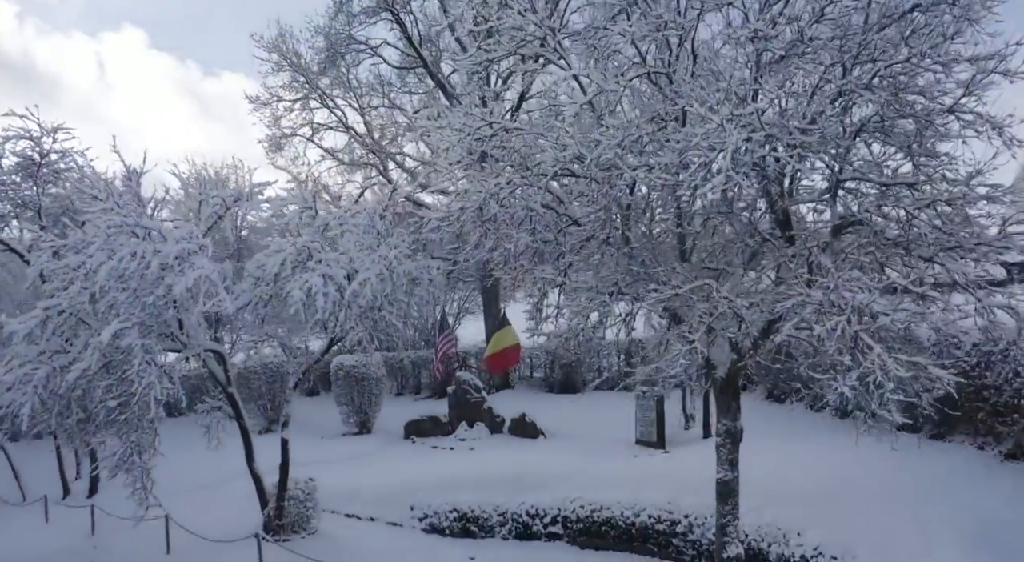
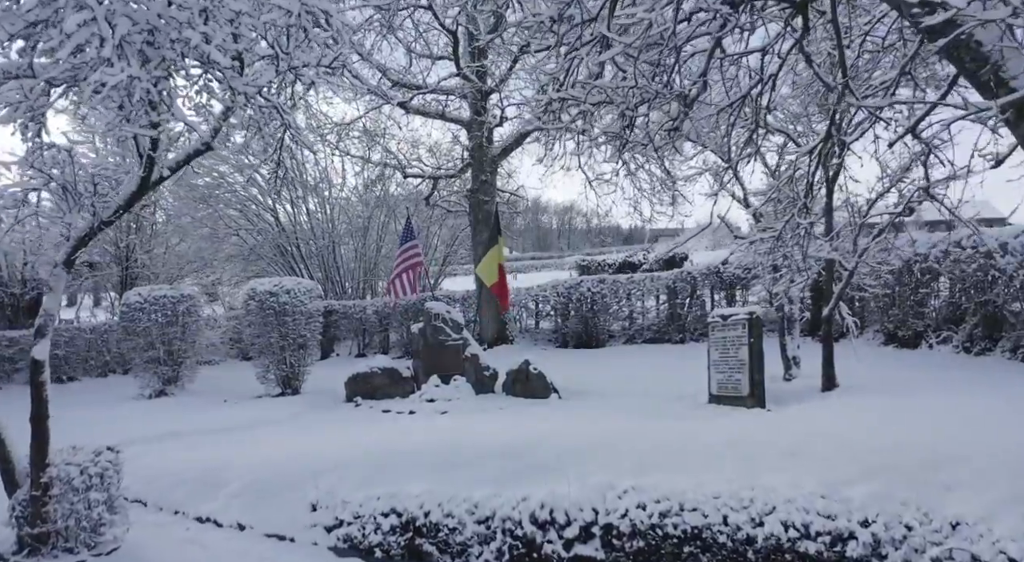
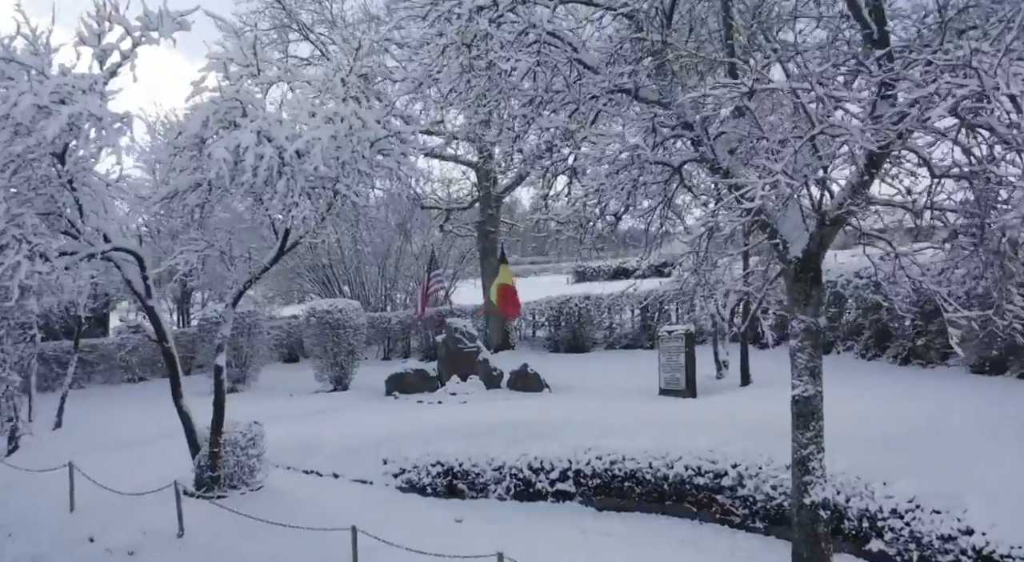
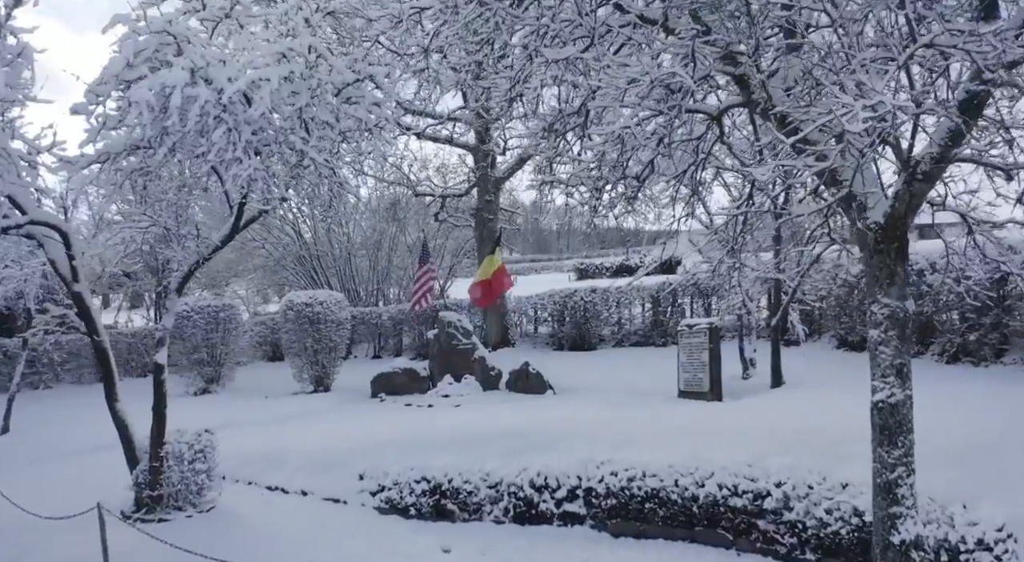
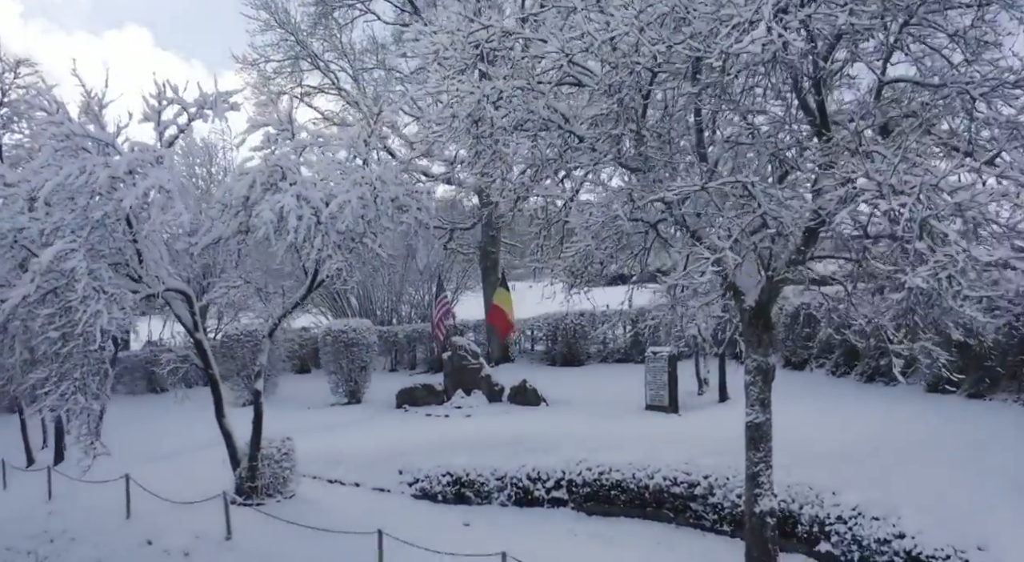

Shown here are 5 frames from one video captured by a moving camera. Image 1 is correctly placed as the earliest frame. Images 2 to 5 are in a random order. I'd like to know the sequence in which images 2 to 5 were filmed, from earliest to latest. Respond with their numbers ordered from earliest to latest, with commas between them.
5, 3, 4, 2
